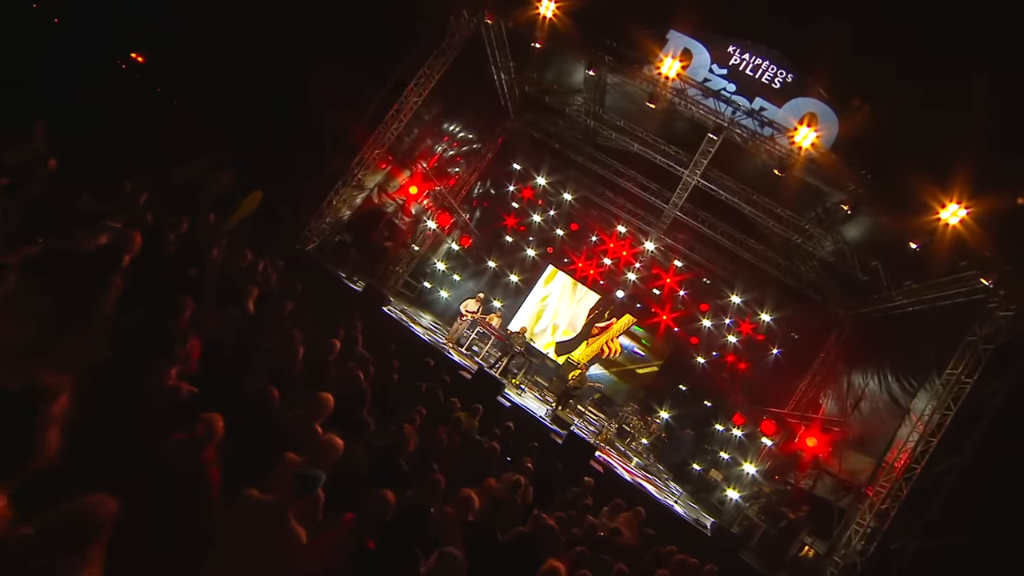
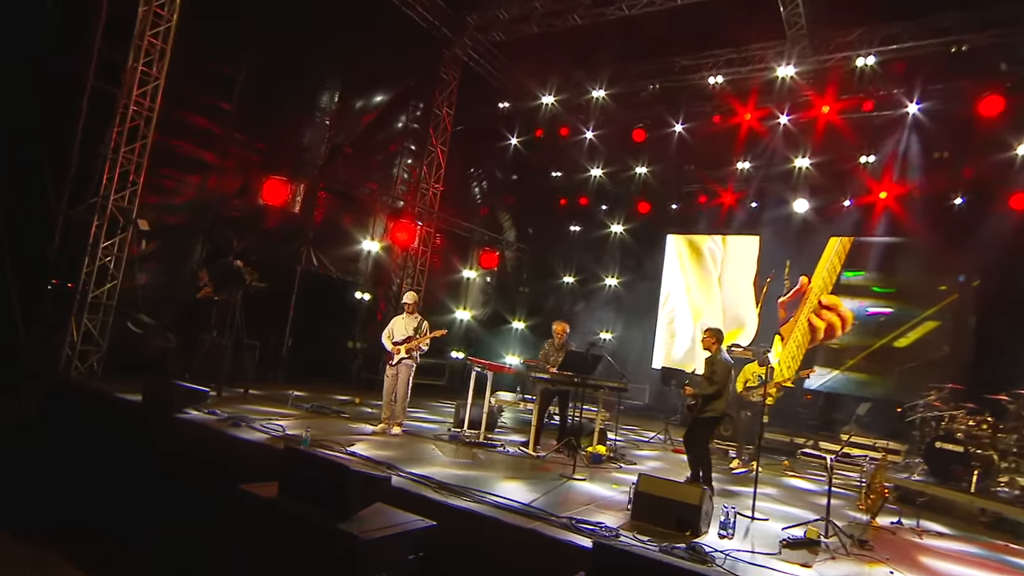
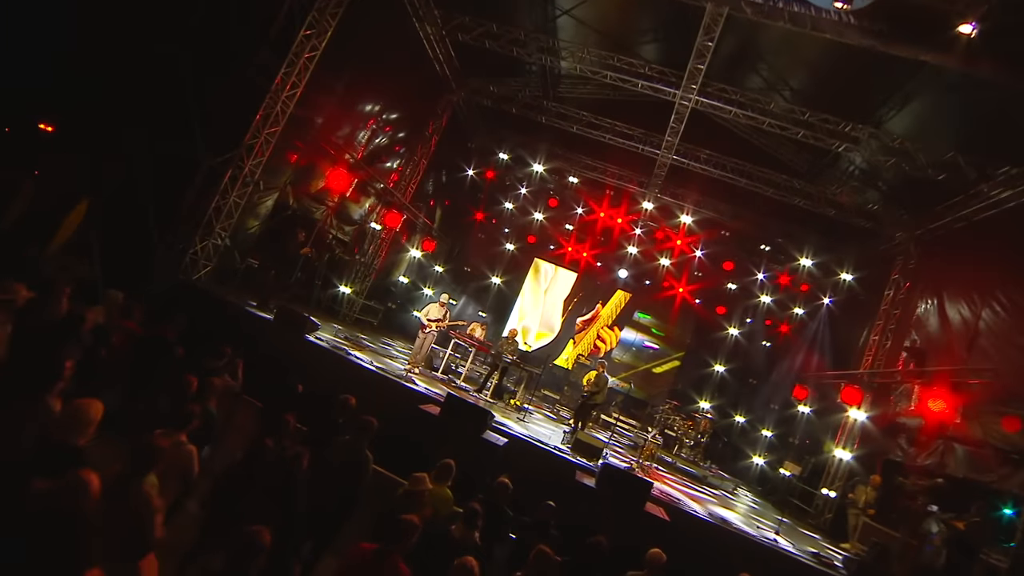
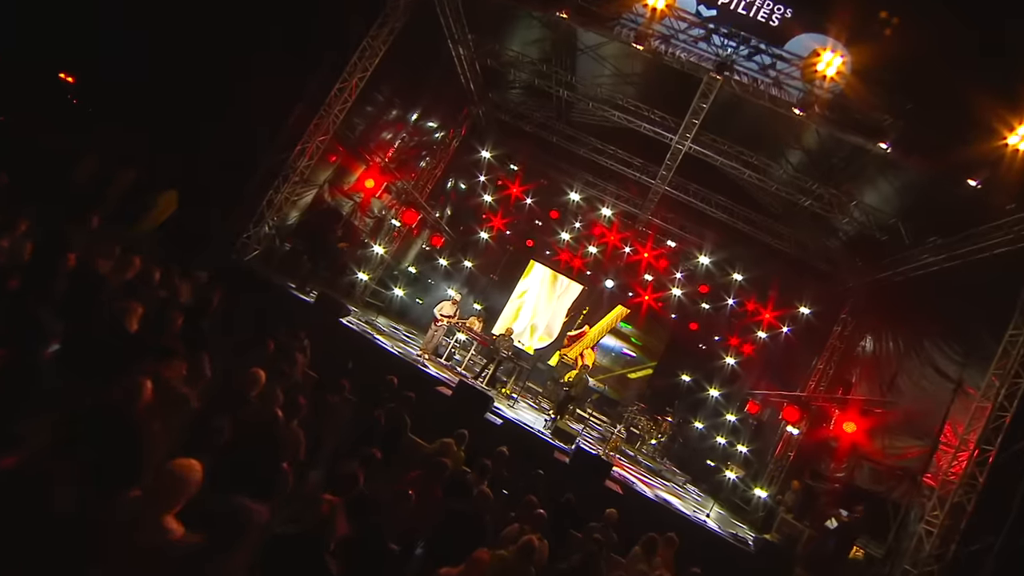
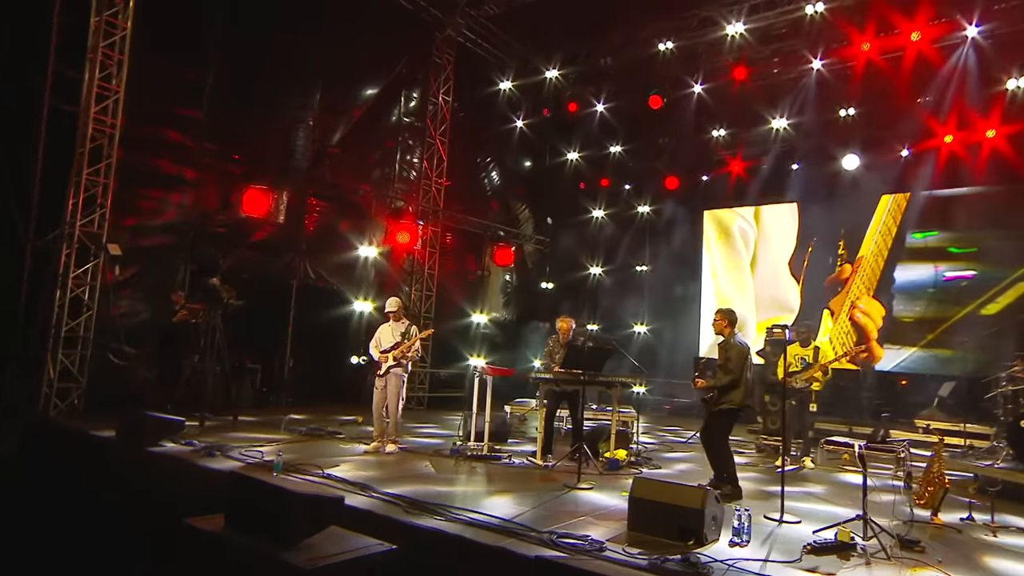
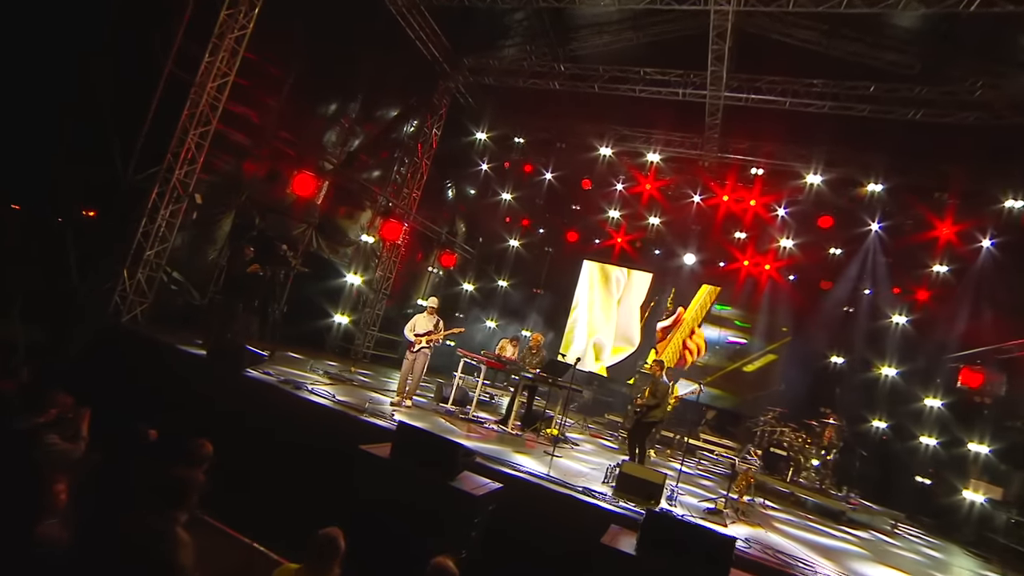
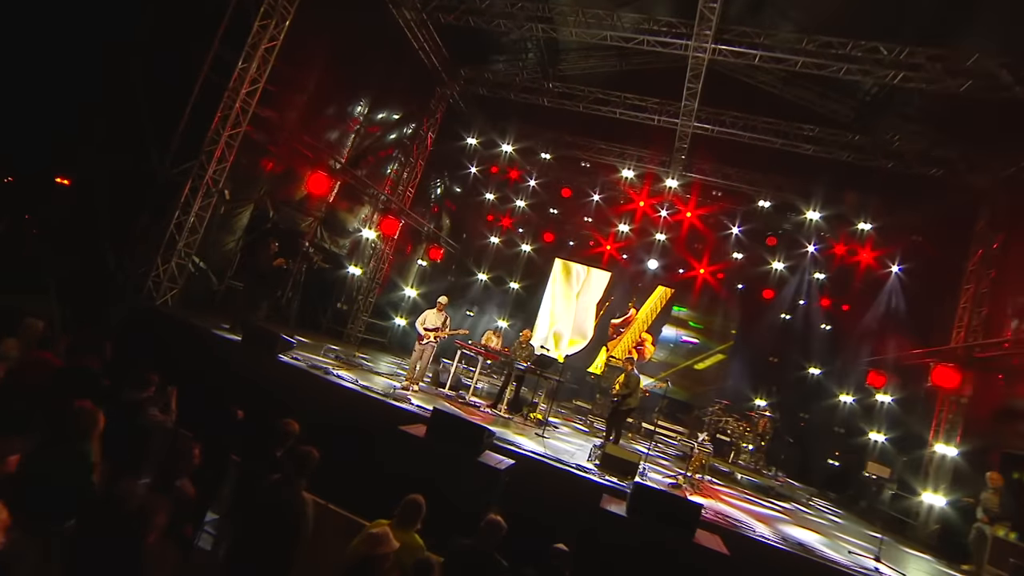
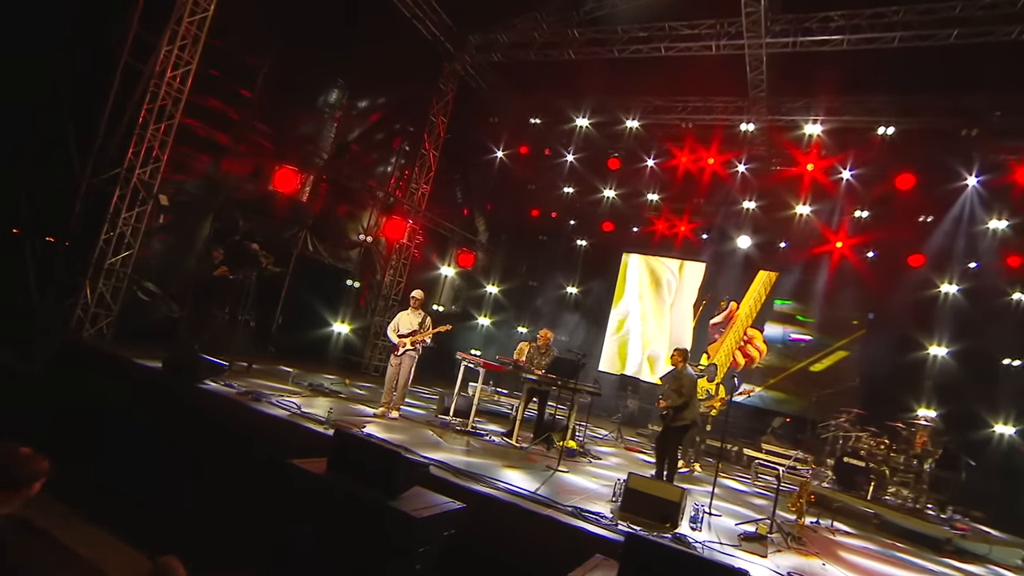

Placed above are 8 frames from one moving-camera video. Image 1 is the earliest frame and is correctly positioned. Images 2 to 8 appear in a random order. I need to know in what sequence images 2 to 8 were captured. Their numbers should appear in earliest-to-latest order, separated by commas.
4, 3, 7, 6, 8, 2, 5
